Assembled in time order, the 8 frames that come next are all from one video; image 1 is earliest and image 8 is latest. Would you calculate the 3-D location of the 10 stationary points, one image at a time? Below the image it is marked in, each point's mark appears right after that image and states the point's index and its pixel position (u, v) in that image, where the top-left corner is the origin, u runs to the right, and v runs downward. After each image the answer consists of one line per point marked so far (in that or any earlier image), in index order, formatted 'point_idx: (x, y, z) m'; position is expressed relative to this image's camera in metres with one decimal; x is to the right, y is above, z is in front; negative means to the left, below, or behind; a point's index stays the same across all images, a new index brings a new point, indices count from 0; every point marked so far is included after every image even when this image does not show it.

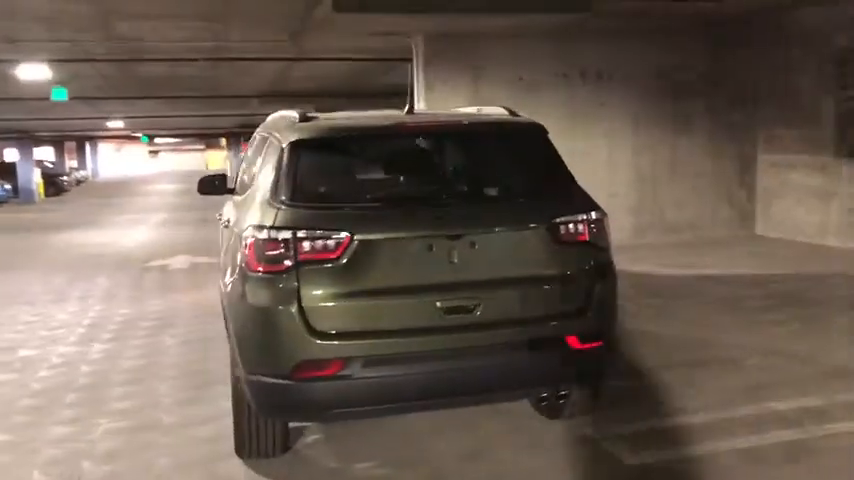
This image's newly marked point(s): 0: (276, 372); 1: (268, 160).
0: (-0.7, -0.6, +3.6) m
1: (-0.8, +0.4, +4.2) m
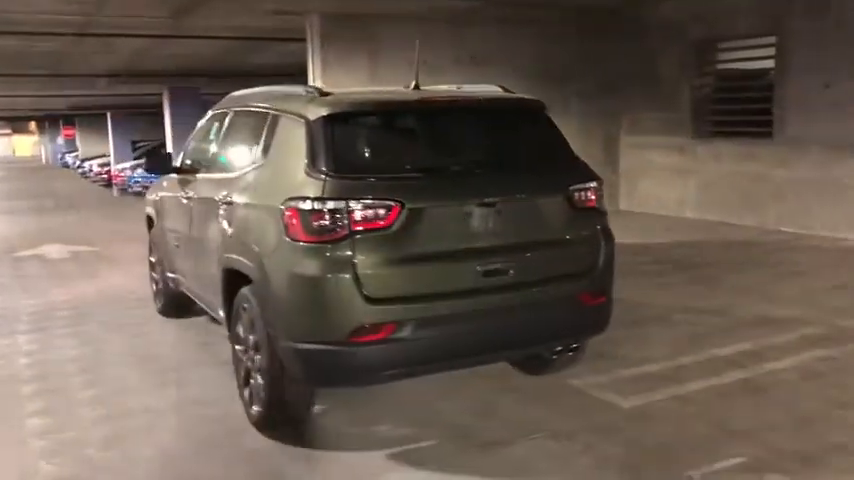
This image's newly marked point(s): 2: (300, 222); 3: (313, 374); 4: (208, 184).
0: (-0.4, -0.5, +3.7) m
1: (-0.8, +0.6, +4.2) m
2: (-0.6, +0.1, +3.7) m
3: (-0.5, -0.6, +3.8) m
4: (-1.3, +0.3, +5.0) m
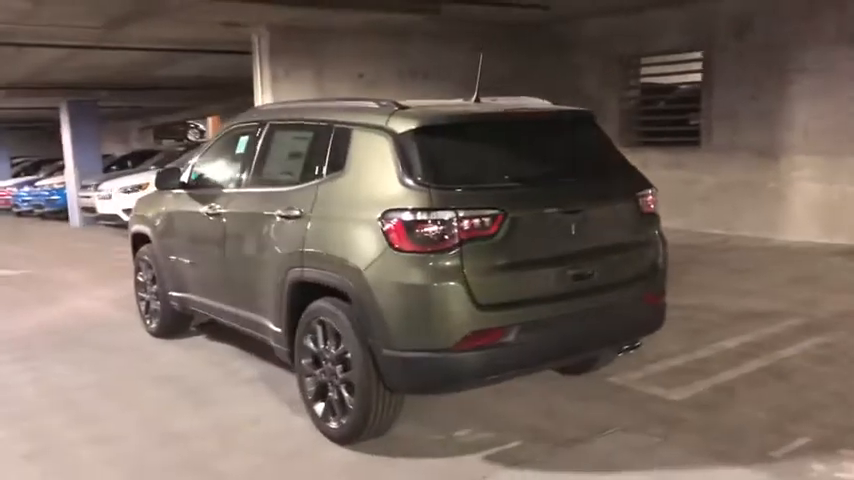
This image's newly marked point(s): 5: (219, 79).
0: (+0.1, -0.5, +3.8) m
1: (-0.4, +0.5, +4.2) m
2: (-0.1, 0.0, +3.8) m
3: (0.0, -0.7, +3.8) m
4: (-1.1, +0.2, +4.9) m
5: (-4.3, +3.4, +16.7) m
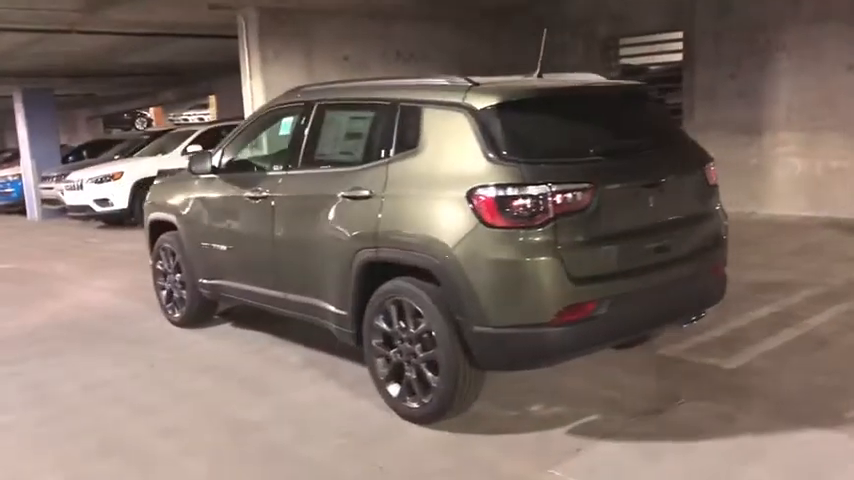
0: (+0.5, -0.4, +3.8) m
1: (0.0, +0.6, +4.2) m
2: (+0.3, +0.1, +3.8) m
3: (+0.4, -0.6, +3.8) m
4: (-0.7, +0.4, +4.8) m
5: (-4.9, +3.6, +16.3) m
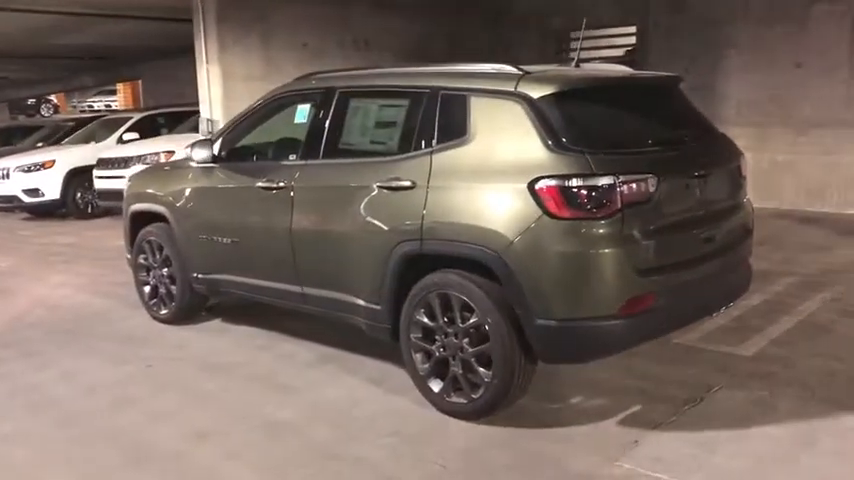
0: (+0.8, -0.3, +3.7) m
1: (+0.2, +0.6, +4.1) m
2: (+0.6, +0.2, +3.7) m
3: (+0.7, -0.5, +3.8) m
4: (-0.6, +0.4, +4.7) m
5: (-6.0, +3.7, +15.5) m
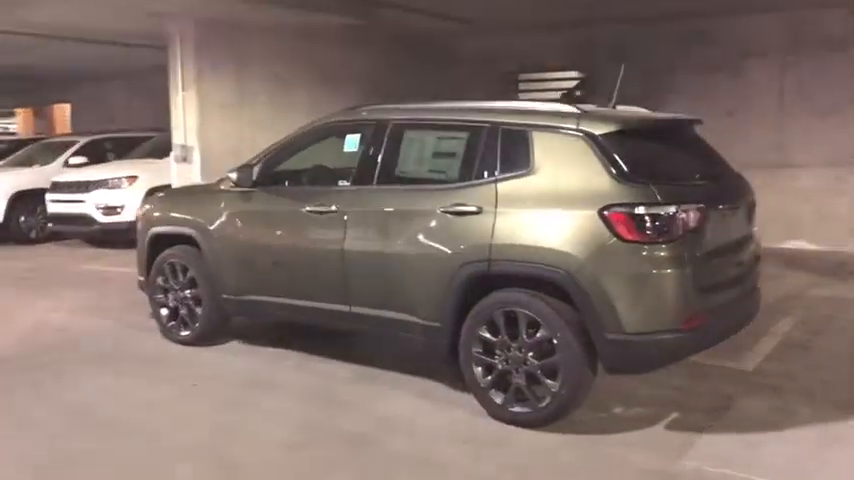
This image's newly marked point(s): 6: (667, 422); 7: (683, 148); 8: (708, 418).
0: (+1.2, -0.5, +4.2) m
1: (+0.6, +0.5, +4.5) m
2: (+1.0, +0.1, +4.1) m
3: (+1.1, -0.6, +4.2) m
4: (-0.3, +0.3, +4.9) m
5: (-7.0, +3.2, +15.1) m
6: (+1.4, -1.0, +4.6) m
7: (+1.5, +0.5, +4.7) m
8: (+1.6, -1.0, +4.7) m
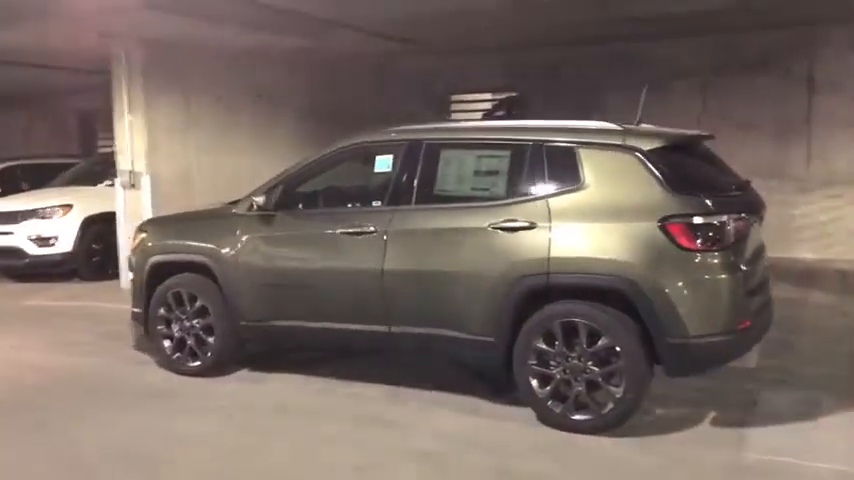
0: (+1.6, -0.5, +4.4) m
1: (+0.9, +0.5, +4.7) m
2: (+1.4, 0.0, +4.4) m
3: (+1.5, -0.7, +4.5) m
4: (0.0, +0.2, +5.0) m
5: (-8.4, +2.6, +14.1) m
6: (+1.7, -1.1, +4.9) m
7: (+1.7, +0.5, +5.1) m
8: (+1.9, -1.1, +5.0) m
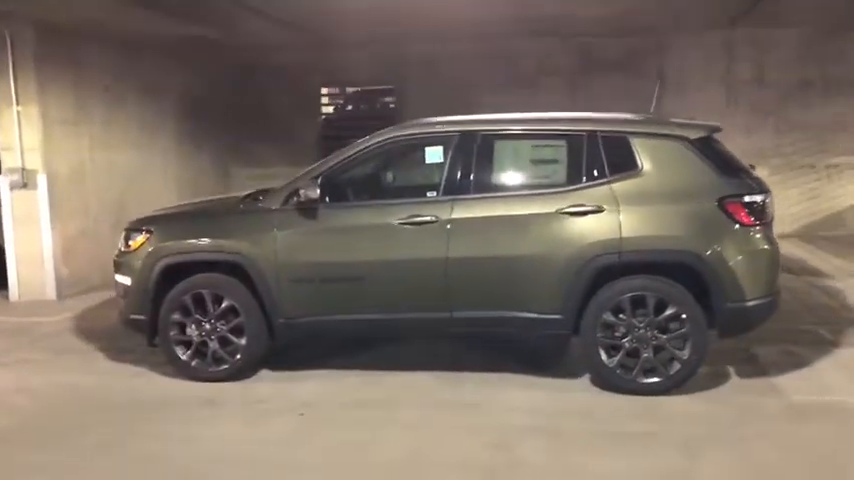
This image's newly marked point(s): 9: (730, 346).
0: (+2.1, -0.3, +5.1) m
1: (+1.4, +0.6, +5.2) m
2: (+1.9, +0.2, +5.0) m
3: (+2.0, -0.5, +5.1) m
4: (+0.4, +0.2, +5.2) m
5: (-10.4, +2.3, +11.4) m
6: (+2.1, -0.9, +5.6) m
7: (+2.0, +0.6, +5.8) m
8: (+2.3, -0.9, +5.8) m
9: (+2.3, -0.8, +6.2) m
